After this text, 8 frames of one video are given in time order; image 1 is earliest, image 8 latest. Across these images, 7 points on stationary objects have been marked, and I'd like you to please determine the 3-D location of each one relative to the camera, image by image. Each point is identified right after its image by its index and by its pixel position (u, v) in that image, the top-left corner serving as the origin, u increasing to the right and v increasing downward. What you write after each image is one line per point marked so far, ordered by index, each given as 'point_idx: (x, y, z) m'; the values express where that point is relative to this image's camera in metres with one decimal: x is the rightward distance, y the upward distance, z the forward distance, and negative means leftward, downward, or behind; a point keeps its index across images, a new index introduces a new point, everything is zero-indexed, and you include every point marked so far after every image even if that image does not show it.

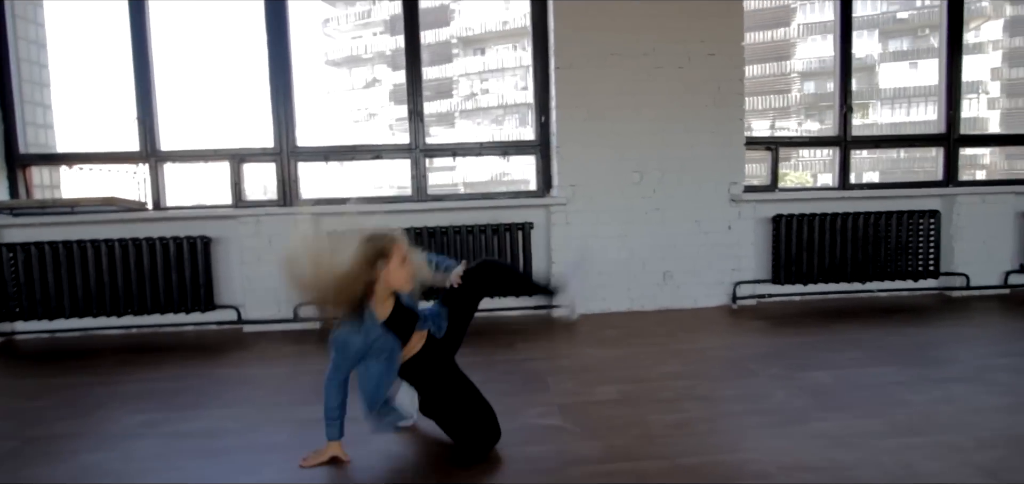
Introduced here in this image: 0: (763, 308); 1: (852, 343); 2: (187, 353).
0: (+2.0, -0.5, +3.8) m
1: (+2.0, -0.6, +2.9) m
2: (-2.2, -0.7, +3.2) m
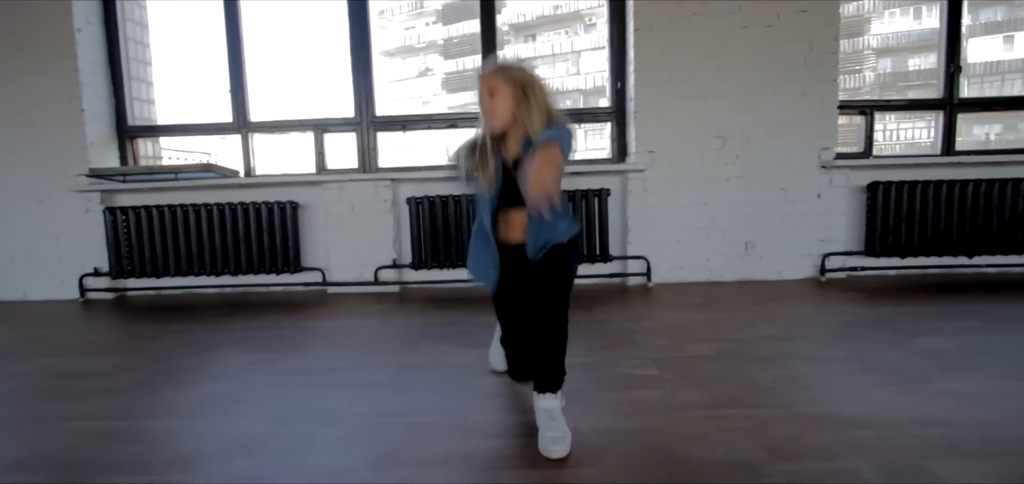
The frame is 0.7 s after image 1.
0: (+2.6, -0.3, +3.6) m
1: (+2.5, -0.4, +2.7) m
2: (-1.6, -0.5, +3.4) m
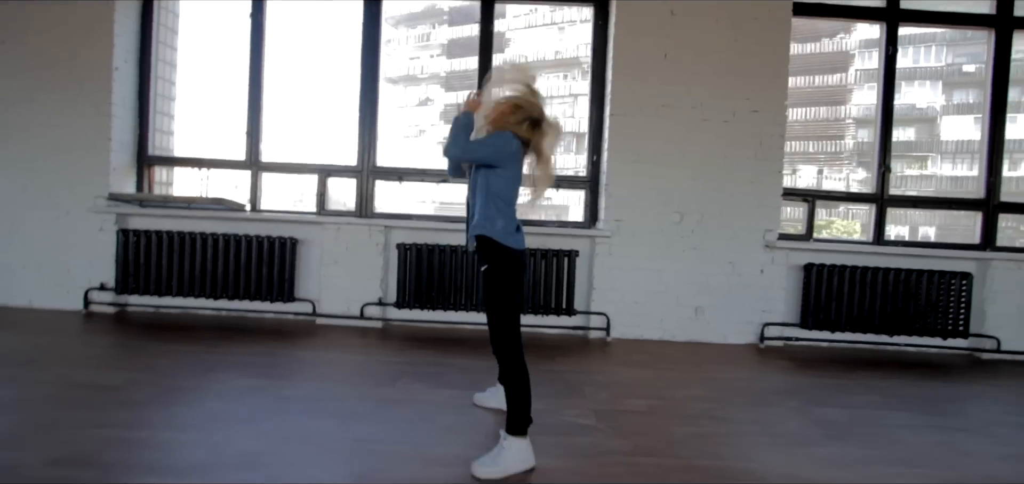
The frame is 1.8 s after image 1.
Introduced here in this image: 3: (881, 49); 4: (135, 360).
0: (+2.3, -0.9, +4.1) m
1: (+2.3, -1.0, +3.1) m
2: (-1.9, -0.7, +3.7) m
3: (+3.3, +1.7, +4.4) m
4: (-2.4, -0.8, +3.1) m
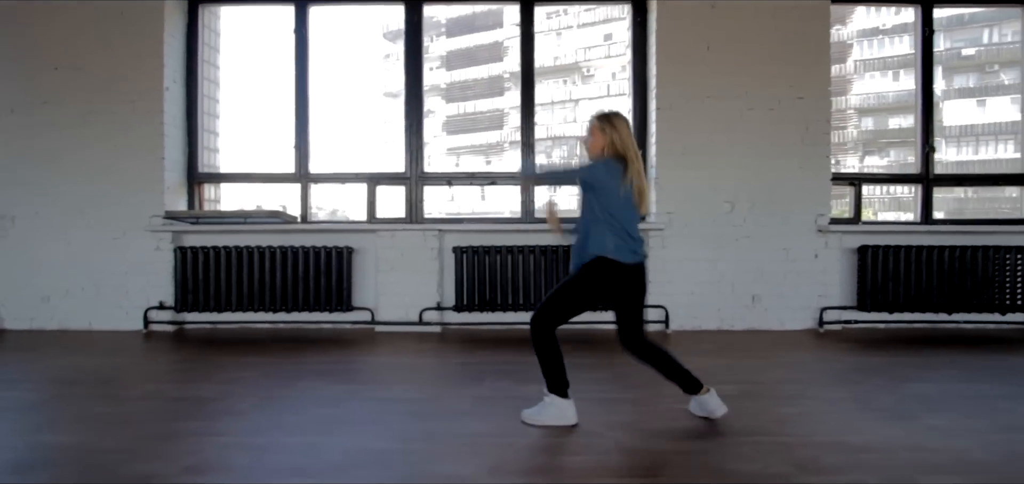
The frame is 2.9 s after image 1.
0: (+2.8, -0.8, +4.1) m
1: (+2.8, -0.8, +3.1) m
2: (-1.4, -0.8, +3.8) m
3: (+3.7, +1.9, +4.4) m
4: (-1.9, -0.8, +3.1) m
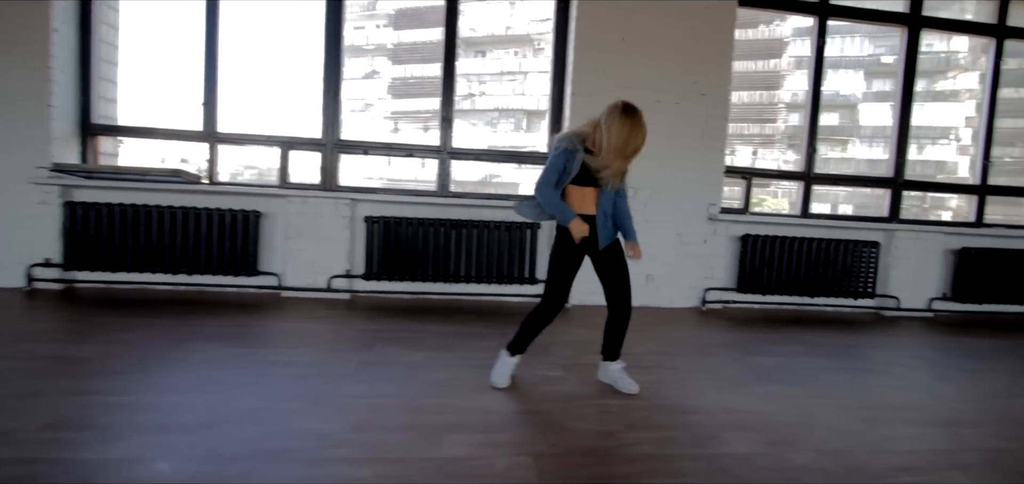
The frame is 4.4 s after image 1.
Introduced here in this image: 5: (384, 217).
0: (+2.0, -0.7, +4.5) m
1: (+2.1, -0.7, +3.6) m
2: (-2.1, -0.5, +3.8) m
3: (+3.0, +2.0, +4.8) m
4: (-2.6, -0.6, +3.0) m
5: (-1.1, +0.2, +4.2) m
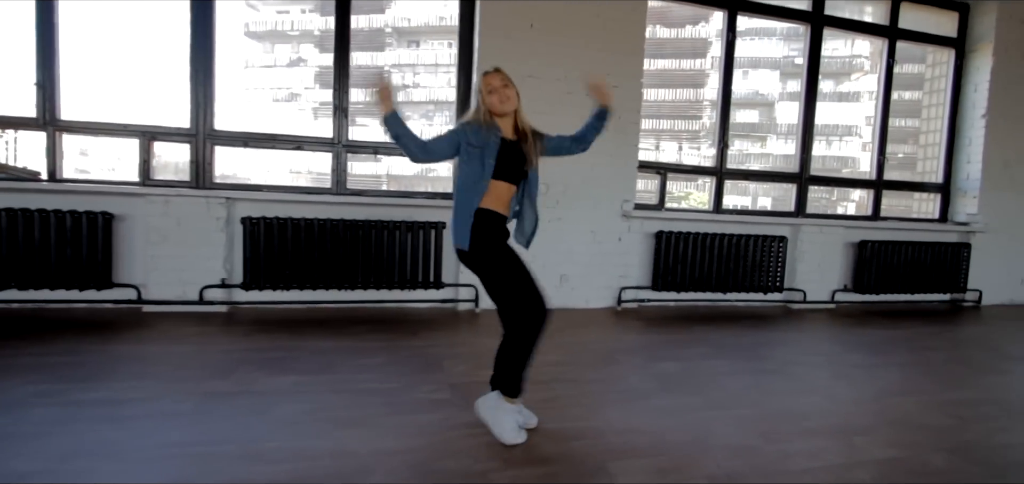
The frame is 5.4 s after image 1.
0: (+1.2, -0.6, +4.4) m
1: (+1.4, -0.7, +3.5) m
2: (-2.8, -0.6, +3.2) m
3: (+2.1, +2.1, +4.8) m
4: (-3.2, -0.6, +2.4) m
5: (-1.9, +0.2, +3.7) m
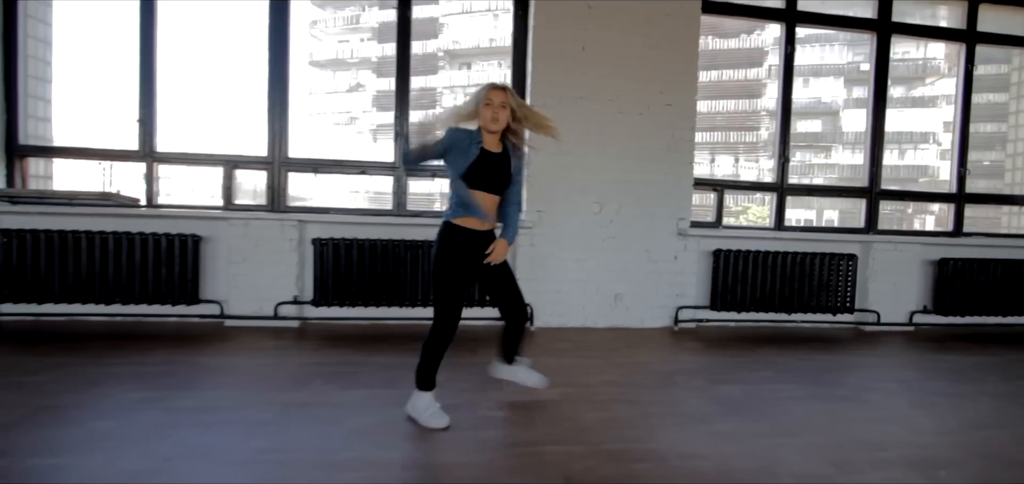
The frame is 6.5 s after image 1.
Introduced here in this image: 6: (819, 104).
0: (+1.7, -0.8, +4.3) m
1: (+1.8, -0.9, +3.4) m
2: (-2.4, -0.7, +3.5) m
3: (+2.6, +1.9, +4.7) m
4: (-2.9, -0.8, +2.7) m
5: (-1.4, 0.0, +3.9) m
6: (+3.0, +1.3, +4.7) m
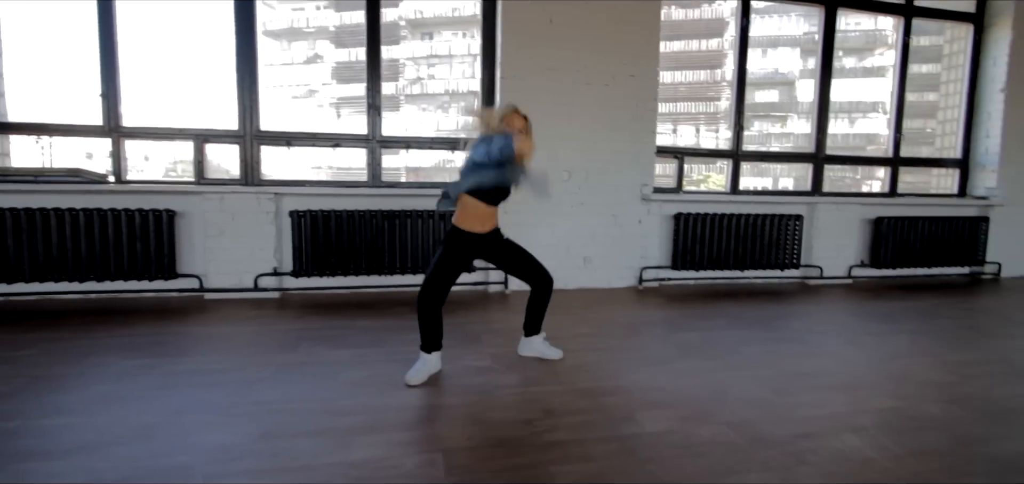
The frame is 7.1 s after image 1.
0: (+1.4, -0.5, +4.6) m
1: (+1.6, -0.6, +3.7) m
2: (-2.6, -0.5, +3.5) m
3: (+2.3, +2.3, +4.9) m
4: (-3.0, -0.6, +2.8) m
5: (-1.7, +0.3, +4.0) m
6: (+2.7, +1.7, +5.0) m
